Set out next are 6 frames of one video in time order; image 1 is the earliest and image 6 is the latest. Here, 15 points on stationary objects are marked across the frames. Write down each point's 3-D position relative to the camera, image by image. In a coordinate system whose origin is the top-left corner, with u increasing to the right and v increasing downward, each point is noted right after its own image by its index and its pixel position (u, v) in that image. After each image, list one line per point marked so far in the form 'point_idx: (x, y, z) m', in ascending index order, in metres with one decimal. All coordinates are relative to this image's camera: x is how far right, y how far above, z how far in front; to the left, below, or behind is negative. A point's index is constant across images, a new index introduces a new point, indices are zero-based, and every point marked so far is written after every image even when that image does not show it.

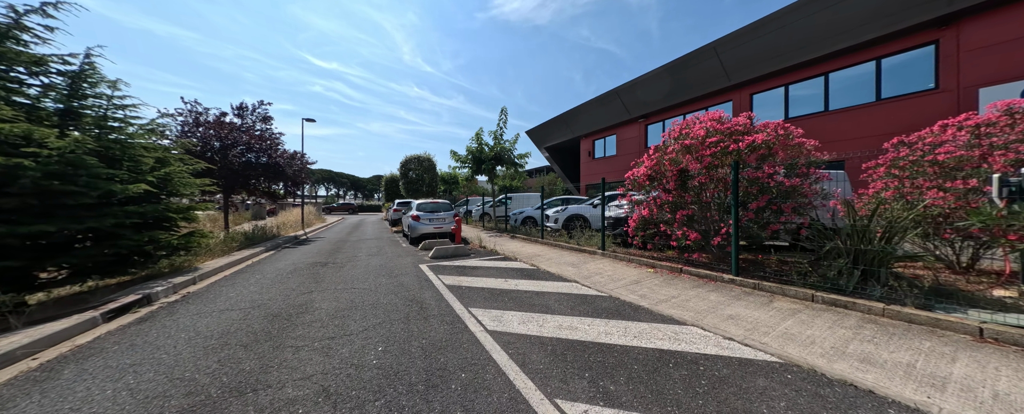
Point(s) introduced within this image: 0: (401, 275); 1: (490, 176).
0: (-2.2, -1.4, +5.7) m
1: (-1.2, +1.6, +14.8) m
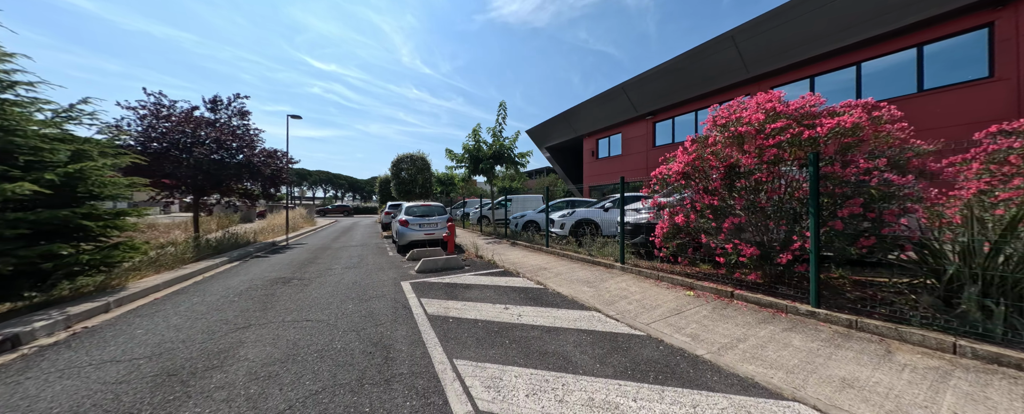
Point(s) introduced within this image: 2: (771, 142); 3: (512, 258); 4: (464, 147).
0: (-2.2, -1.5, +4.6) m
1: (-1.2, +1.5, +13.7) m
2: (+3.4, +0.9, +3.7) m
3: (0.0, -1.4, +7.7) m
4: (-2.2, +2.7, +12.6) m
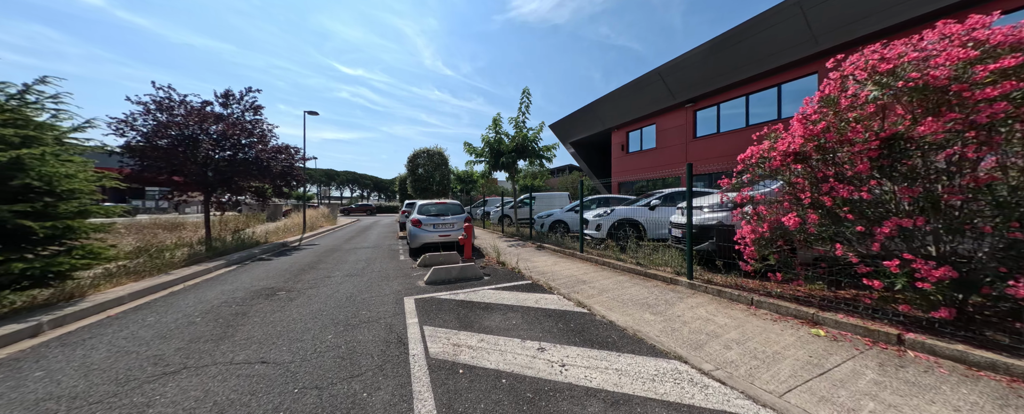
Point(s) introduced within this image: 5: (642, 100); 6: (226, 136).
0: (-1.8, -1.4, +3.5) m
1: (-0.1, +1.5, +12.5) m
2: (+3.8, +0.9, +2.2) m
3: (+0.6, -1.3, +6.4) m
4: (-1.2, +2.7, +11.5) m
5: (+8.9, +7.3, +19.2) m
6: (-9.7, +2.4, +9.5) m
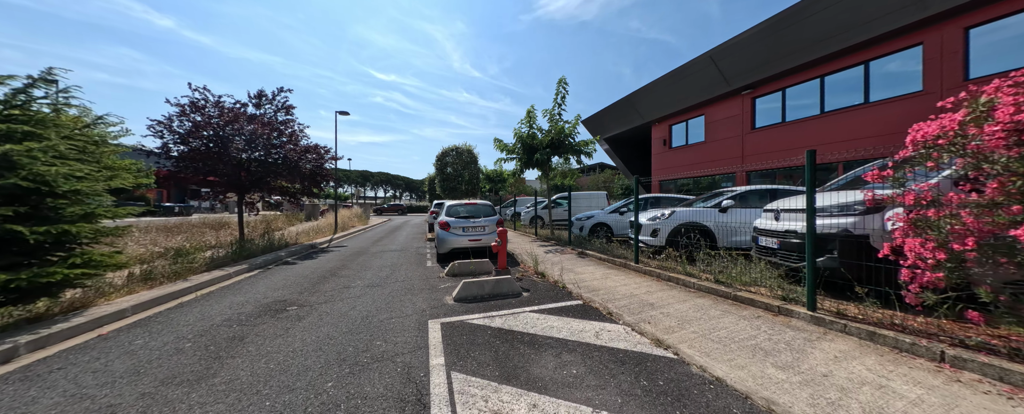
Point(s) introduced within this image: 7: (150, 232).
0: (-1.3, -1.5, +2.7) m
1: (+1.3, +1.5, +11.5) m
2: (+4.1, +0.9, +0.9) m
3: (+1.5, -1.4, +5.4) m
4: (+0.1, +2.7, +10.6) m
5: (+10.9, +7.3, +17.3) m
6: (-8.5, +2.4, +9.4) m
7: (-16.9, -1.2, +13.2) m
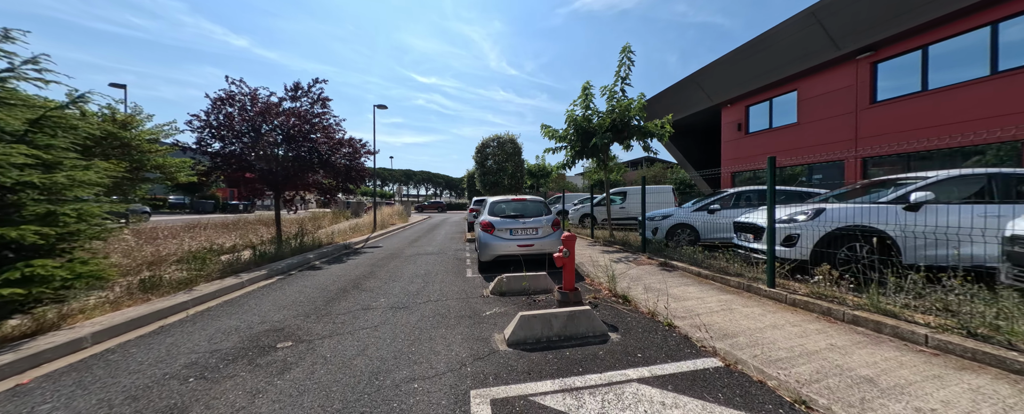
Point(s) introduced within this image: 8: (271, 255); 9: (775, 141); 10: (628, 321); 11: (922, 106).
0: (-0.6, -1.4, +1.3) m
1: (+3.0, +1.6, +9.6) m
2: (+4.5, +0.9, -1.2) m
3: (+2.4, -1.3, +3.6) m
4: (+1.8, +2.8, +8.9) m
5: (+13.3, +7.5, +14.2) m
6: (-7.0, +2.5, +8.9) m
7: (-14.8, -1.1, +13.7) m
8: (-6.0, -1.2, +7.1) m
9: (+14.3, +3.6, +15.5) m
10: (+1.4, -1.4, +3.4) m
11: (+15.5, +3.8, +10.6) m
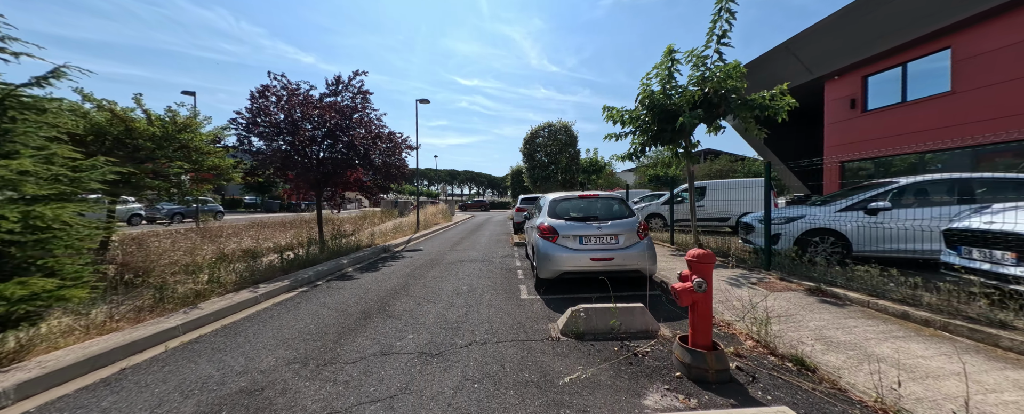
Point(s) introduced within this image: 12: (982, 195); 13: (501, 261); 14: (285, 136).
0: (-0.2, -1.4, -0.1) m
1: (+4.6, +1.7, +7.6) m
2: (+4.5, +0.9, -3.3) m
3: (+3.1, -1.3, +1.8) m
4: (+3.2, +2.9, +7.1) m
5: (+15.4, +7.5, +10.6) m
6: (-5.4, +2.5, +8.3) m
7: (-12.4, -1.1, +14.3) m
8: (-4.7, -1.2, +6.4) m
9: (+16.6, +3.7, +11.8) m
10: (+2.1, -1.4, +1.7) m
11: (+17.0, +3.9, +6.8) m
12: (+7.0, +0.3, +3.9) m
13: (-0.3, -1.3, +6.9) m
14: (-6.5, +2.1, +8.2) m
